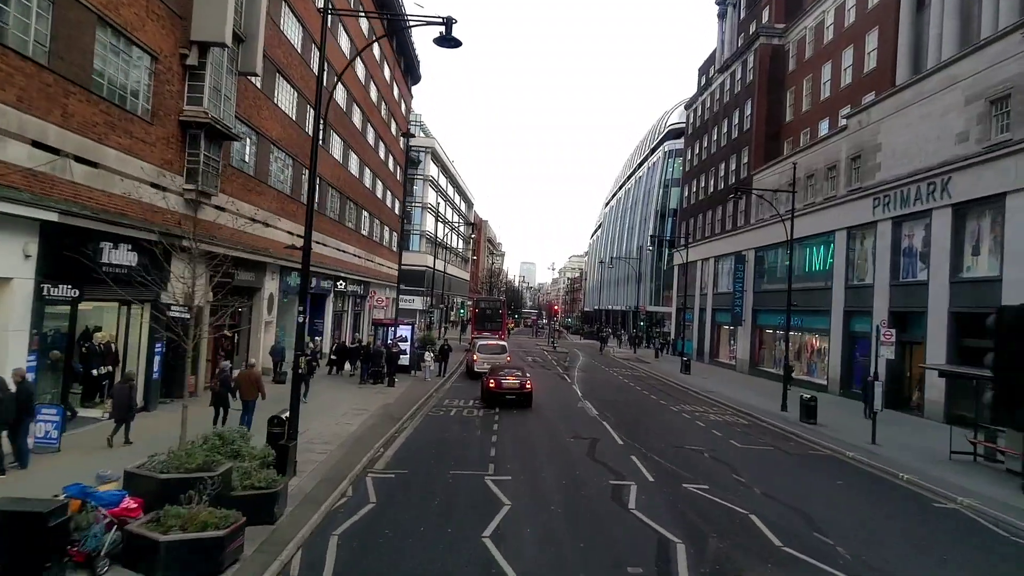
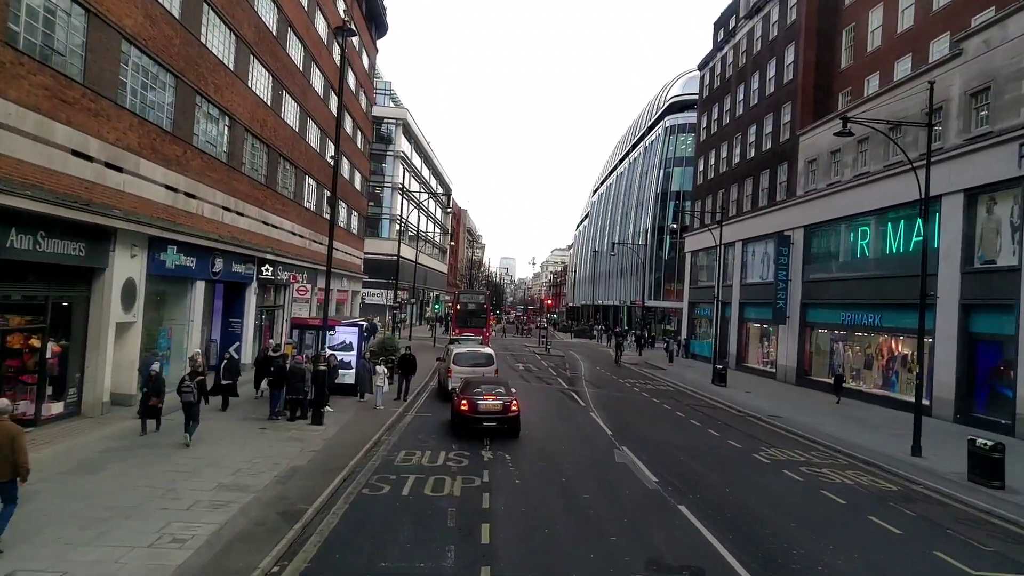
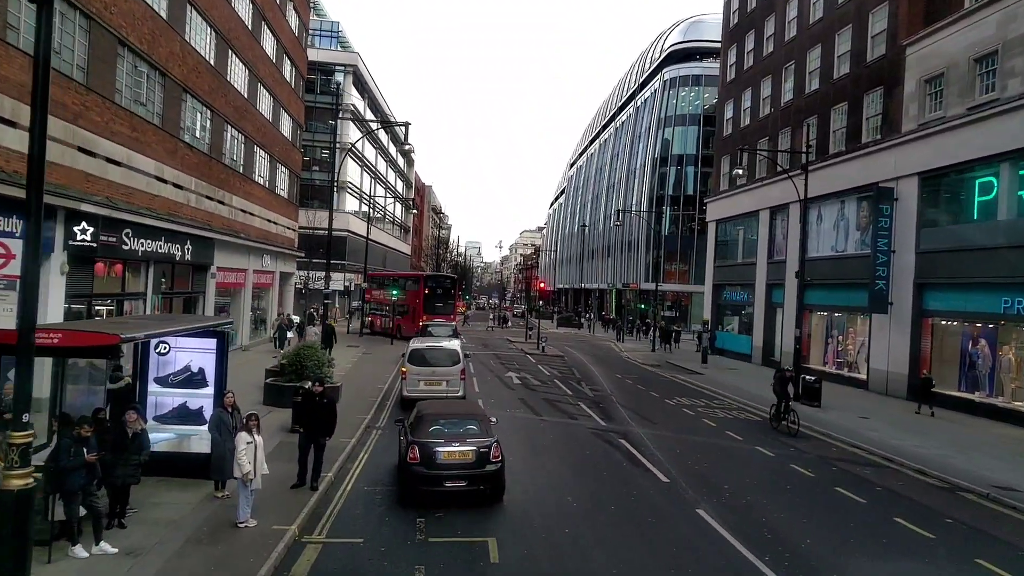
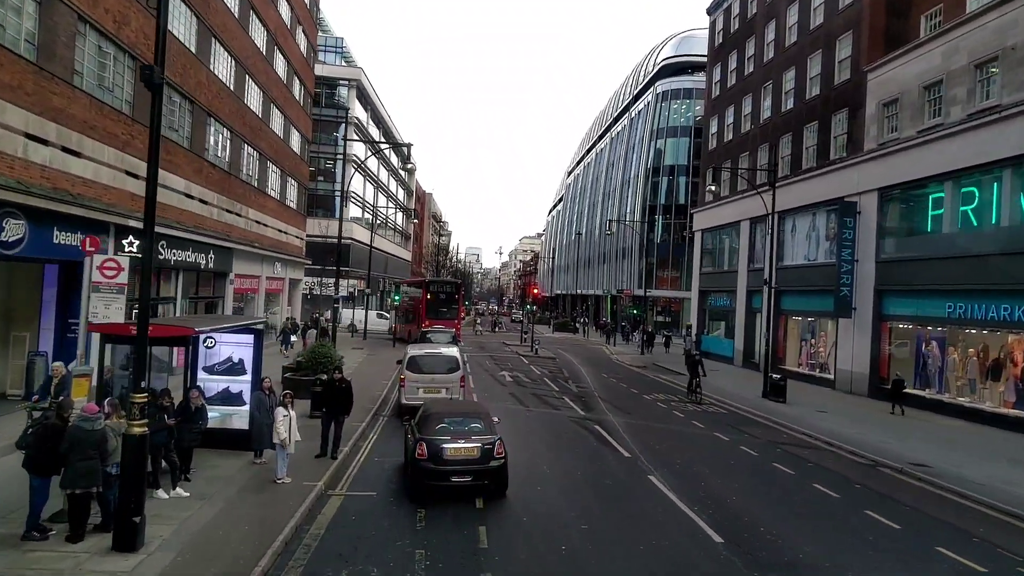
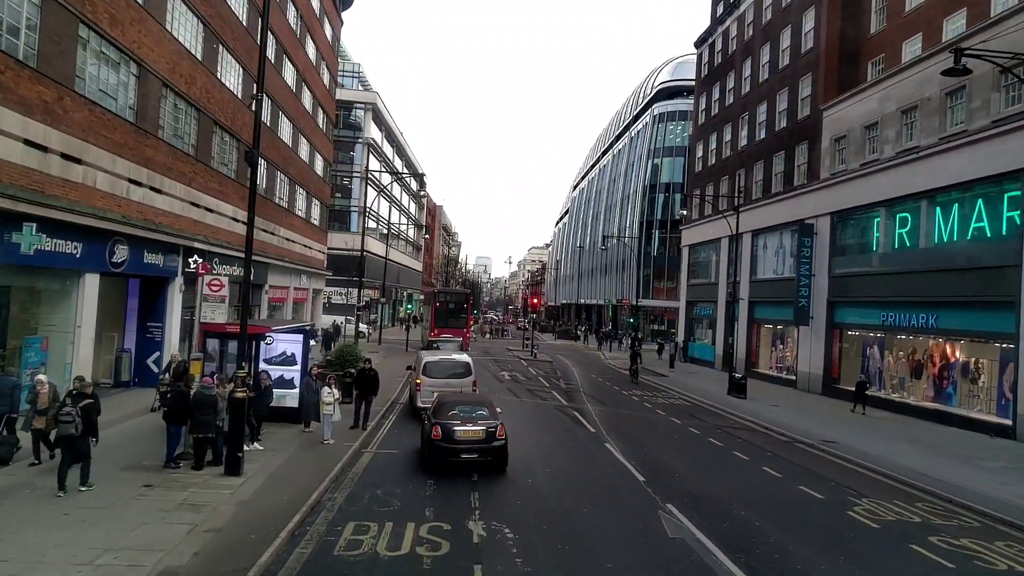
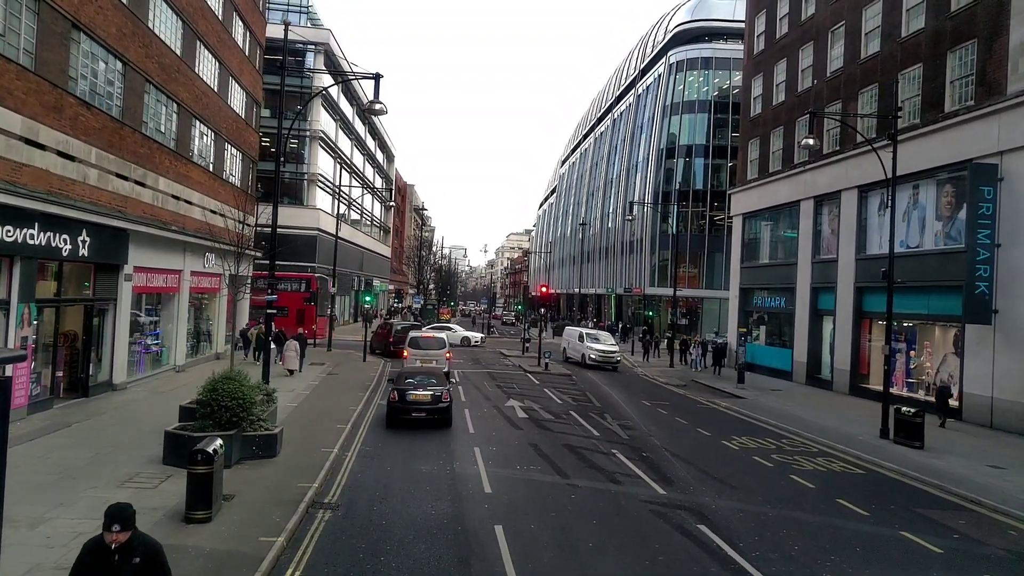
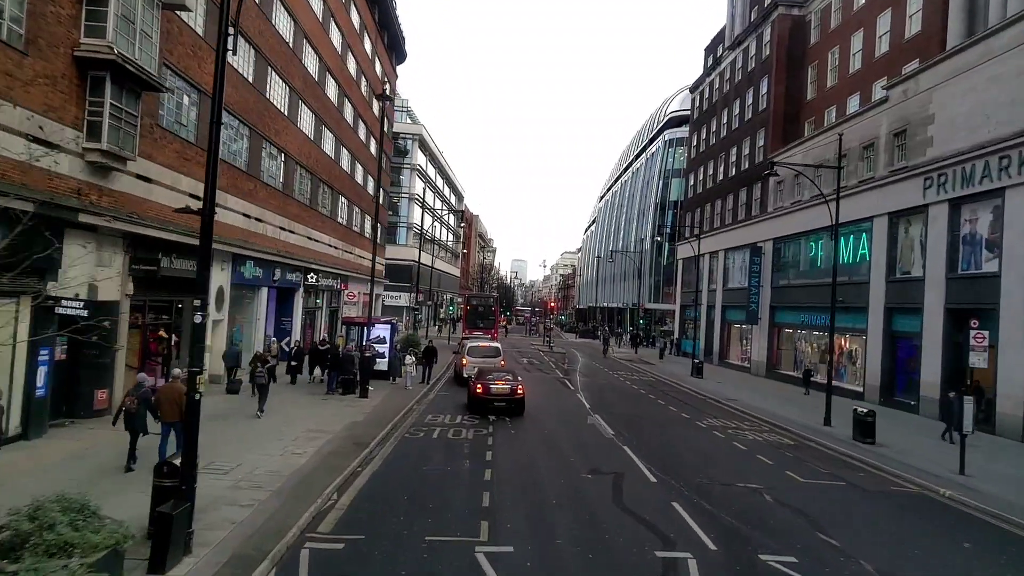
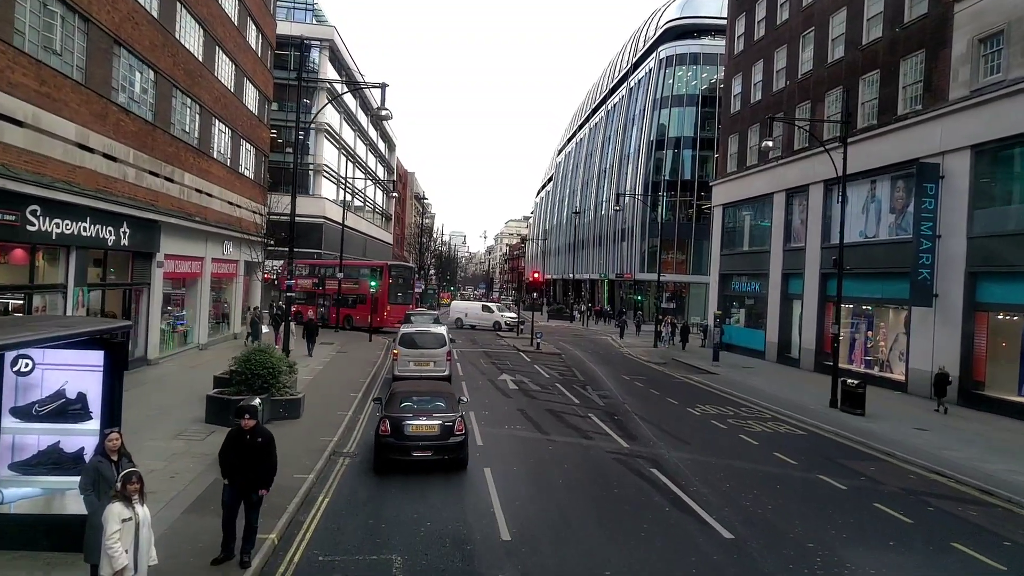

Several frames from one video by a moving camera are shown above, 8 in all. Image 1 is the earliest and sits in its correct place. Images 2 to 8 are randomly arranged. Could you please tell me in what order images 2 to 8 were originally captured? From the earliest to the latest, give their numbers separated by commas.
7, 2, 5, 4, 3, 8, 6
